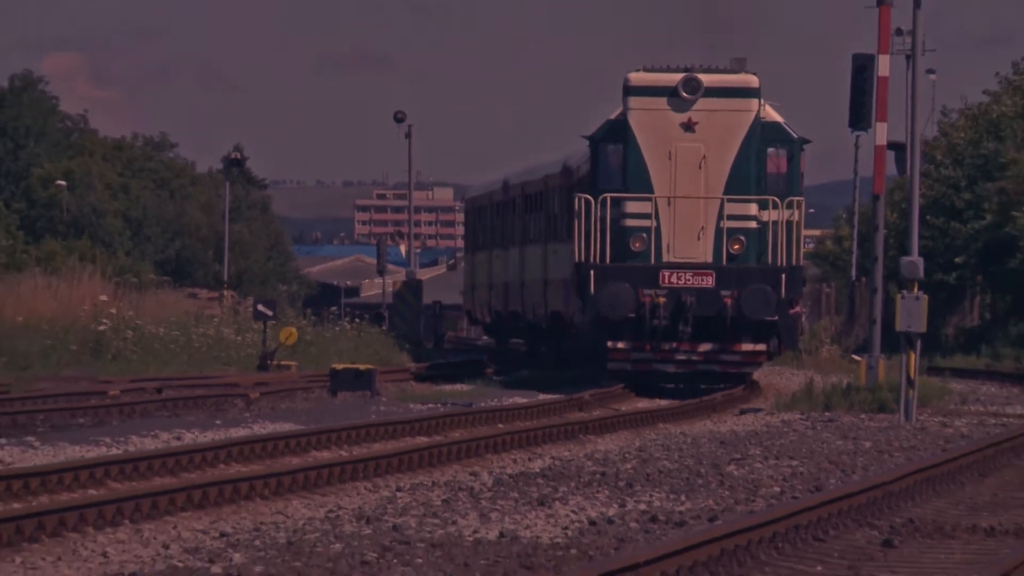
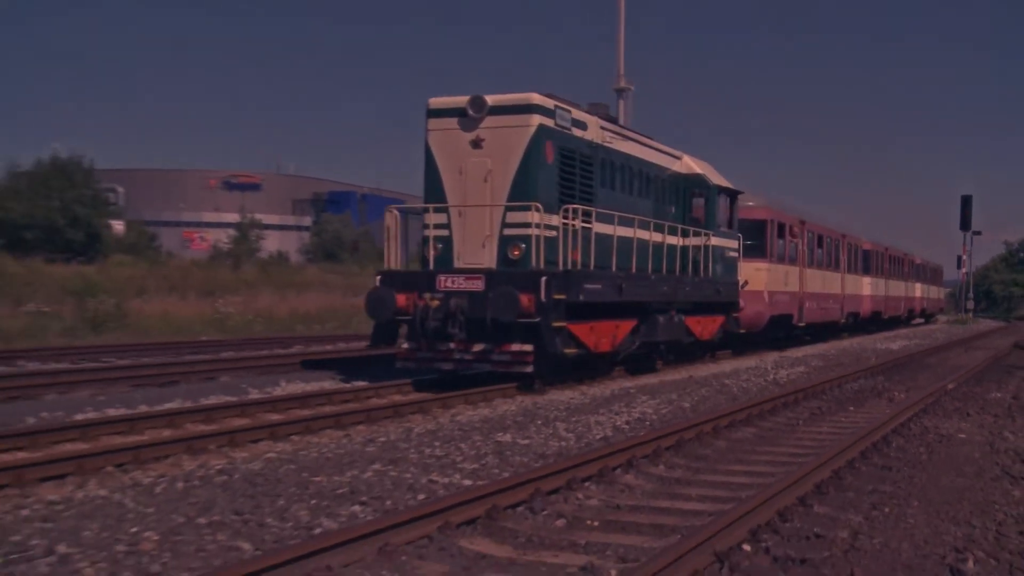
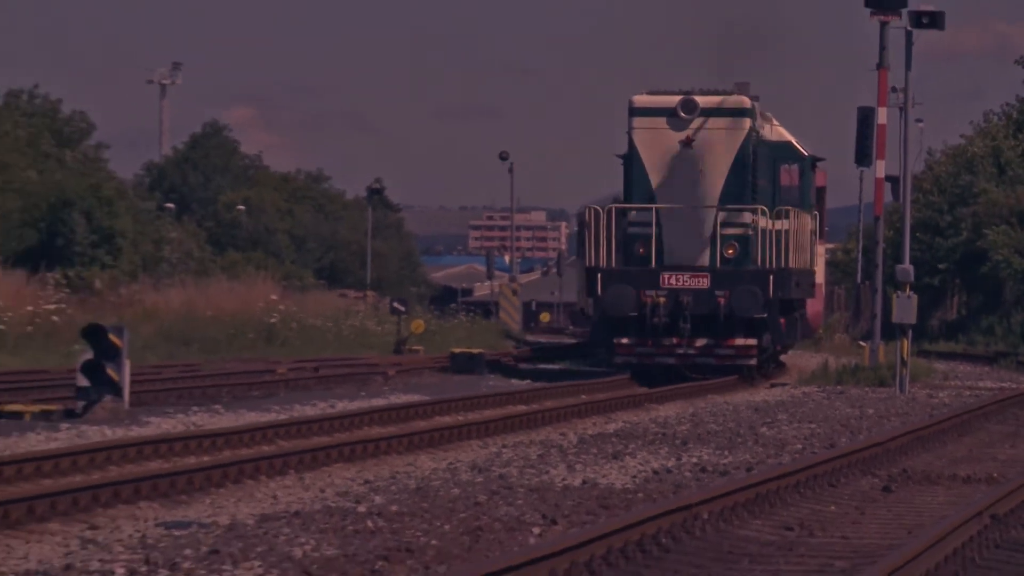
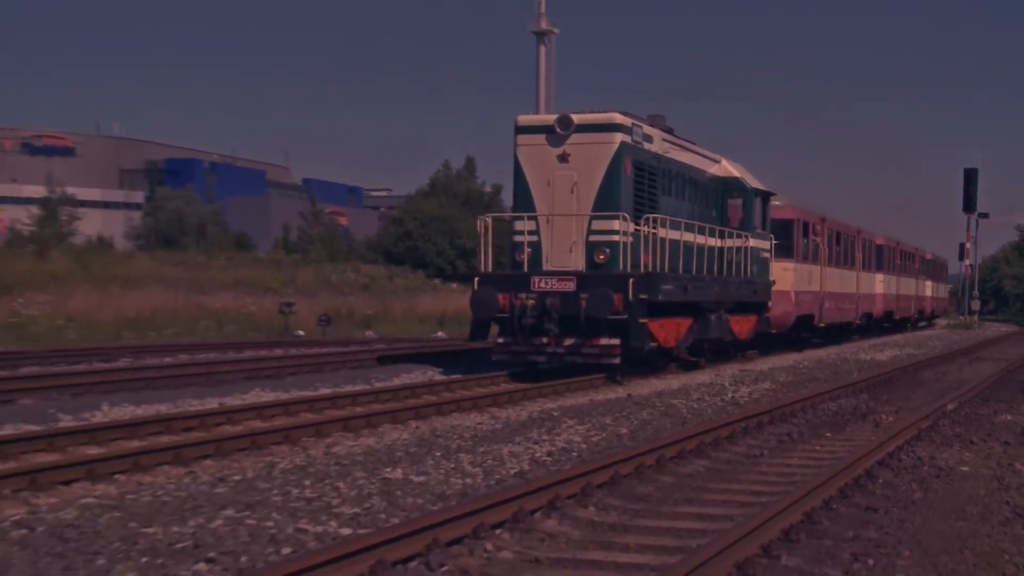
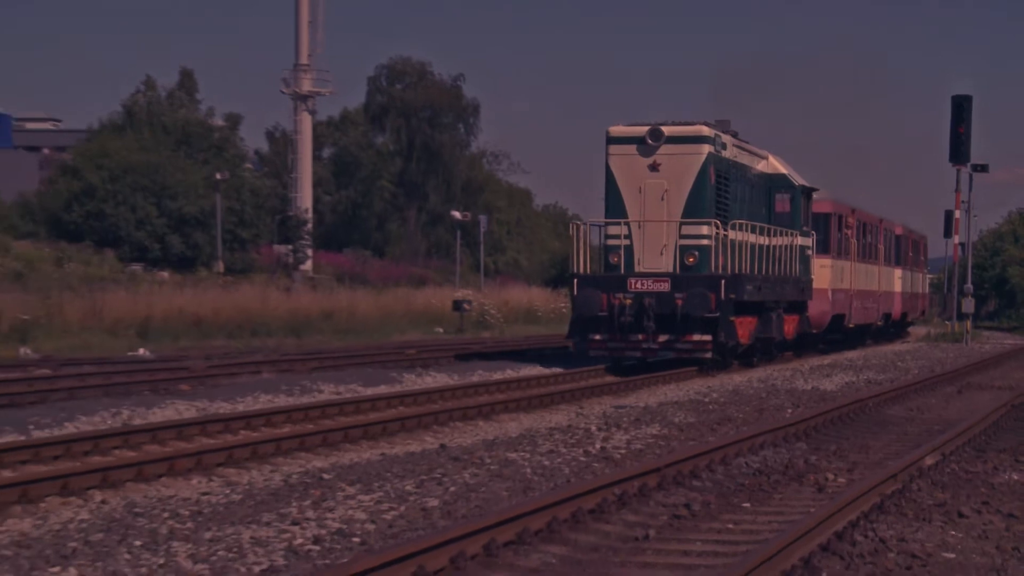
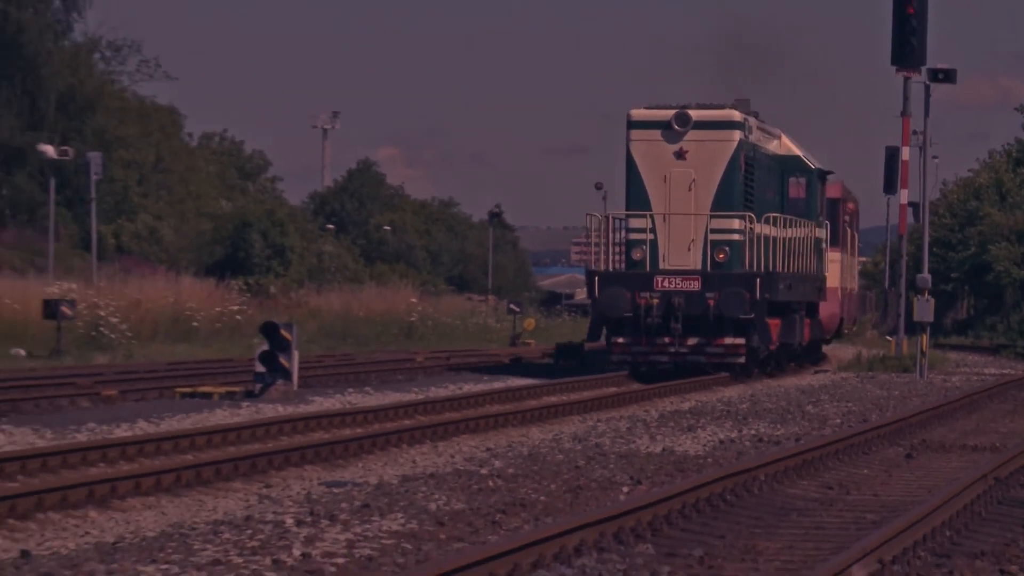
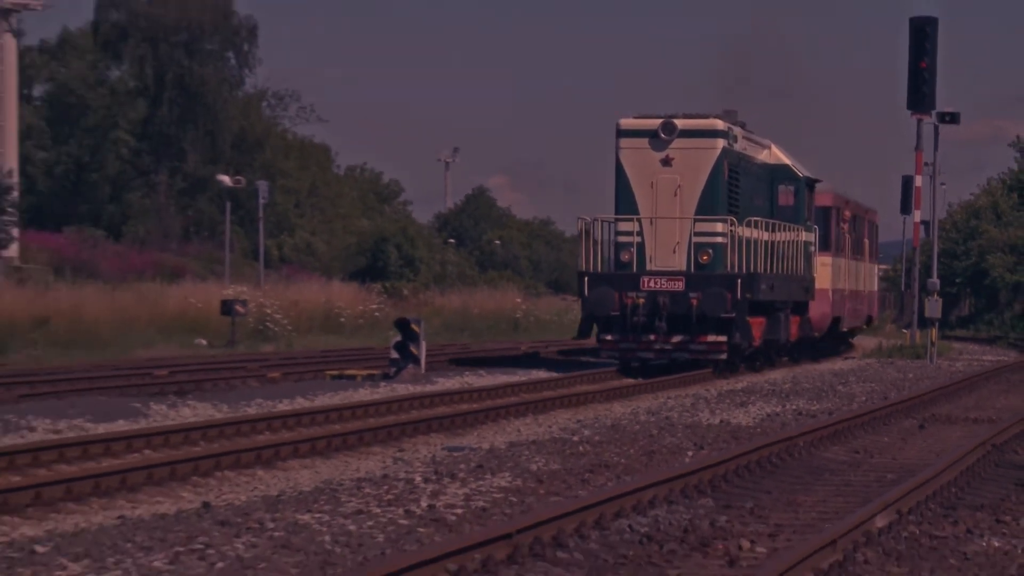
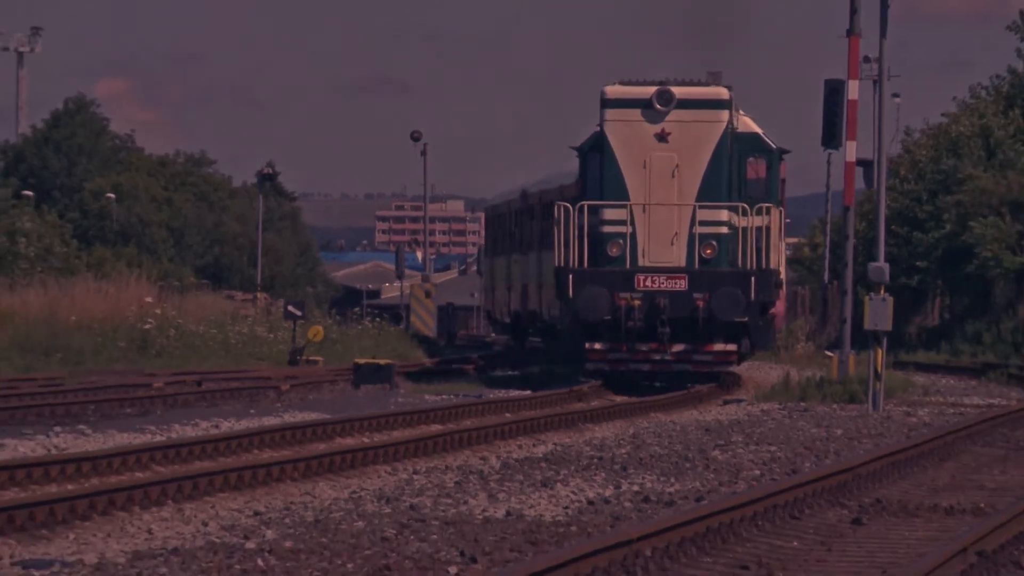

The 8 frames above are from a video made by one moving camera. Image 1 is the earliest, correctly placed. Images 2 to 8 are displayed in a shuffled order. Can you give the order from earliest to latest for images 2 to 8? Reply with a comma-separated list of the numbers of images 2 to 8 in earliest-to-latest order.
8, 3, 6, 7, 5, 4, 2
